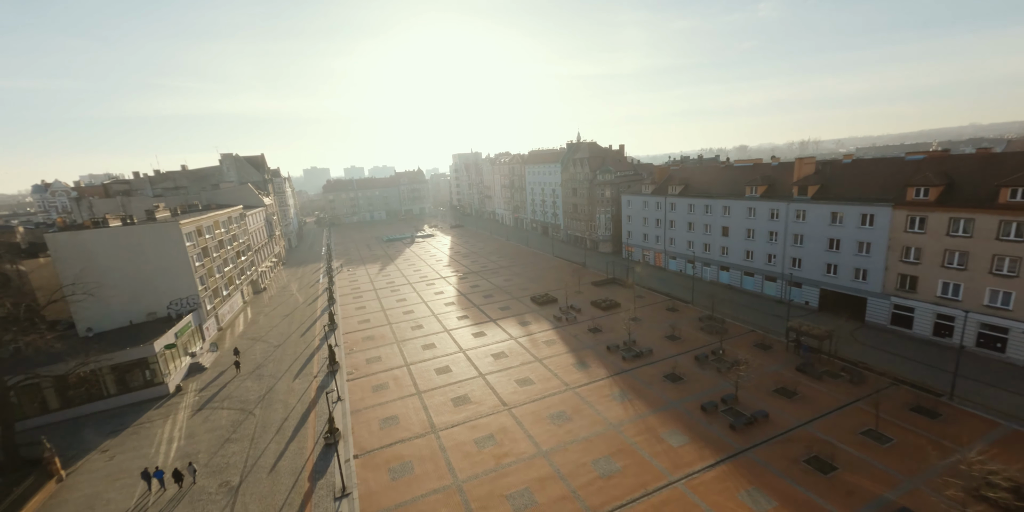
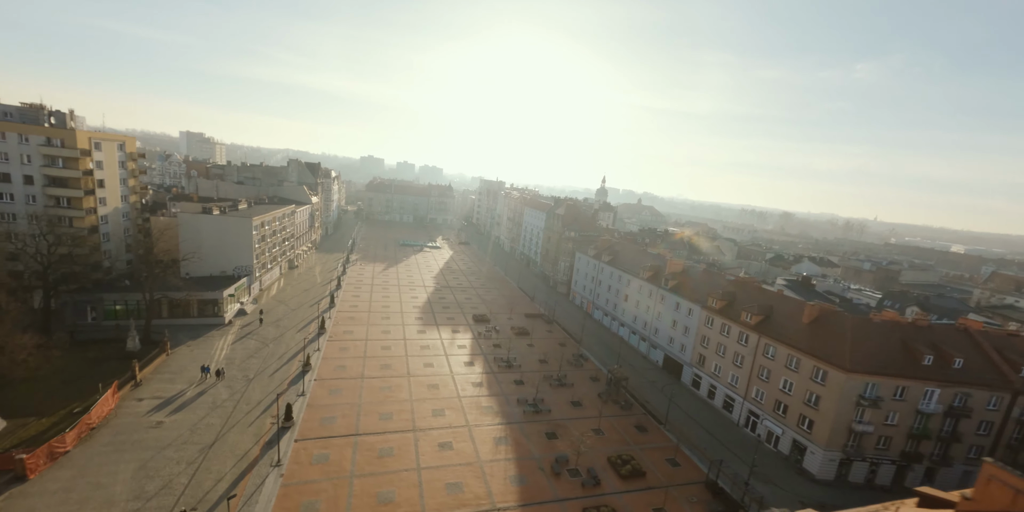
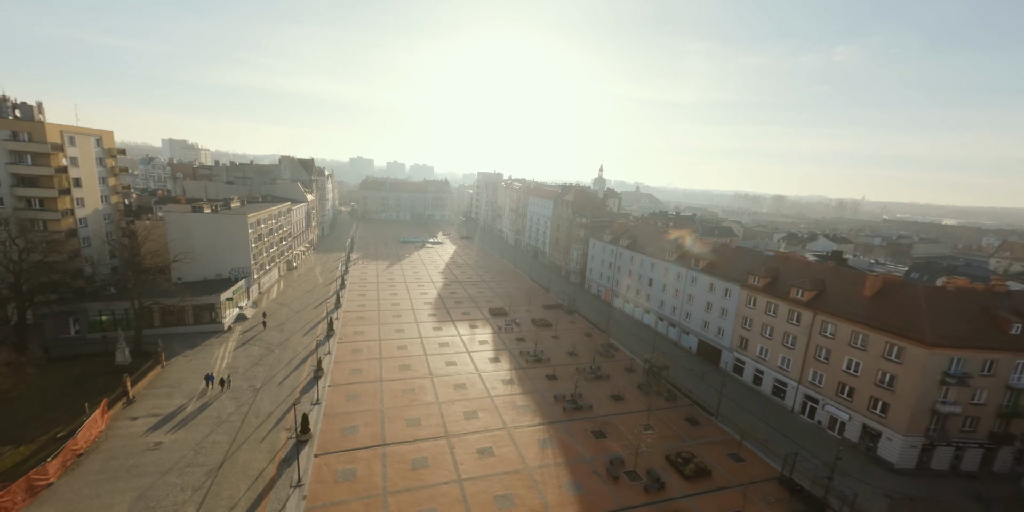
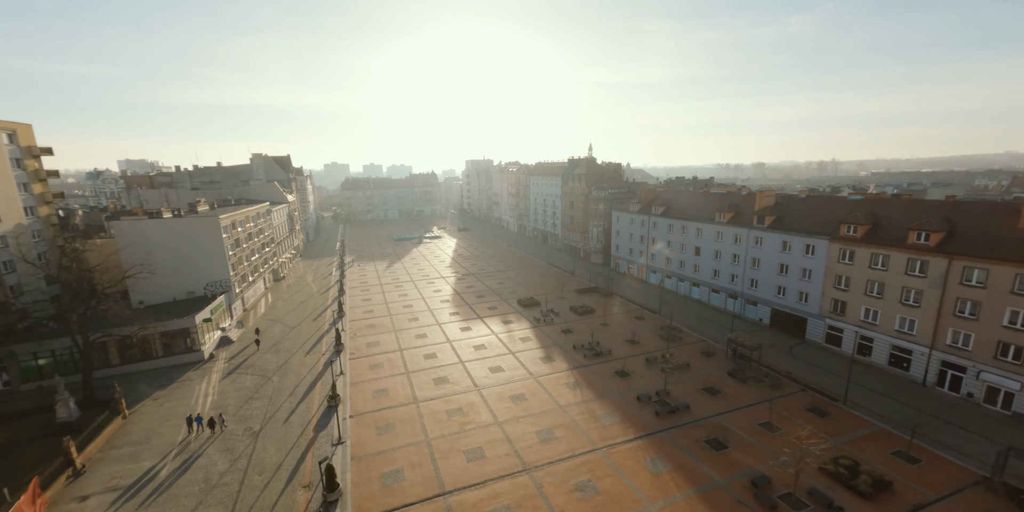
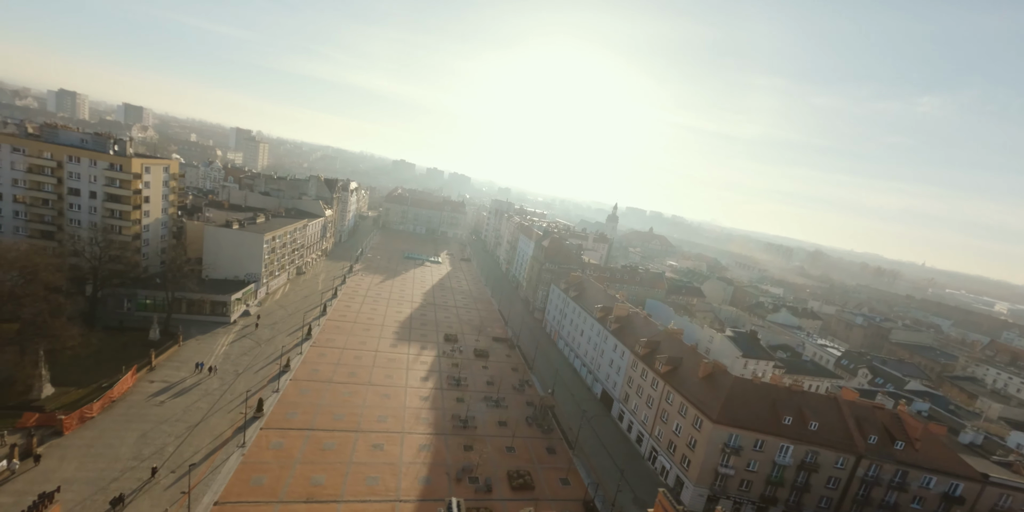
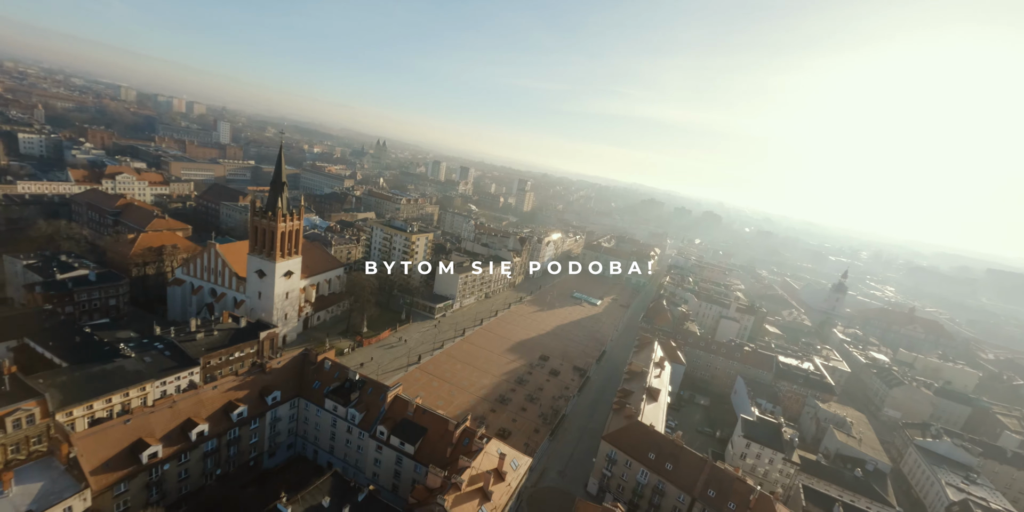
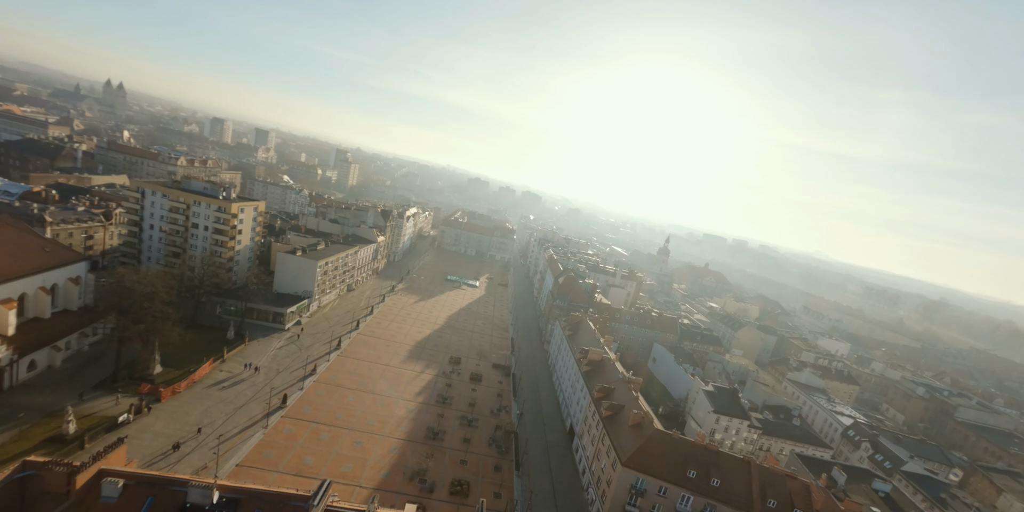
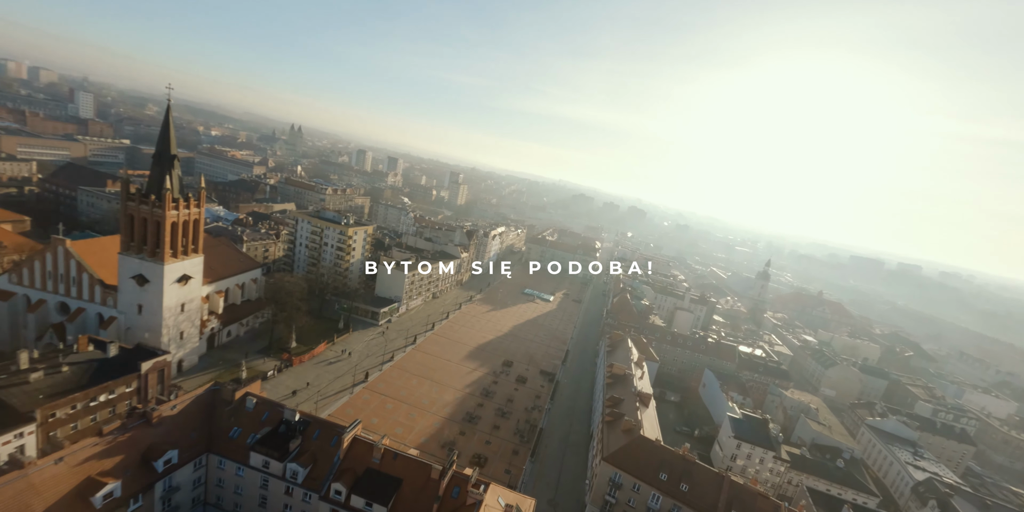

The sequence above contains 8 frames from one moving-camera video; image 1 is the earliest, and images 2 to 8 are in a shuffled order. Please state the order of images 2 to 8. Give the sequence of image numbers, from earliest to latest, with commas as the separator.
4, 3, 2, 5, 7, 8, 6
